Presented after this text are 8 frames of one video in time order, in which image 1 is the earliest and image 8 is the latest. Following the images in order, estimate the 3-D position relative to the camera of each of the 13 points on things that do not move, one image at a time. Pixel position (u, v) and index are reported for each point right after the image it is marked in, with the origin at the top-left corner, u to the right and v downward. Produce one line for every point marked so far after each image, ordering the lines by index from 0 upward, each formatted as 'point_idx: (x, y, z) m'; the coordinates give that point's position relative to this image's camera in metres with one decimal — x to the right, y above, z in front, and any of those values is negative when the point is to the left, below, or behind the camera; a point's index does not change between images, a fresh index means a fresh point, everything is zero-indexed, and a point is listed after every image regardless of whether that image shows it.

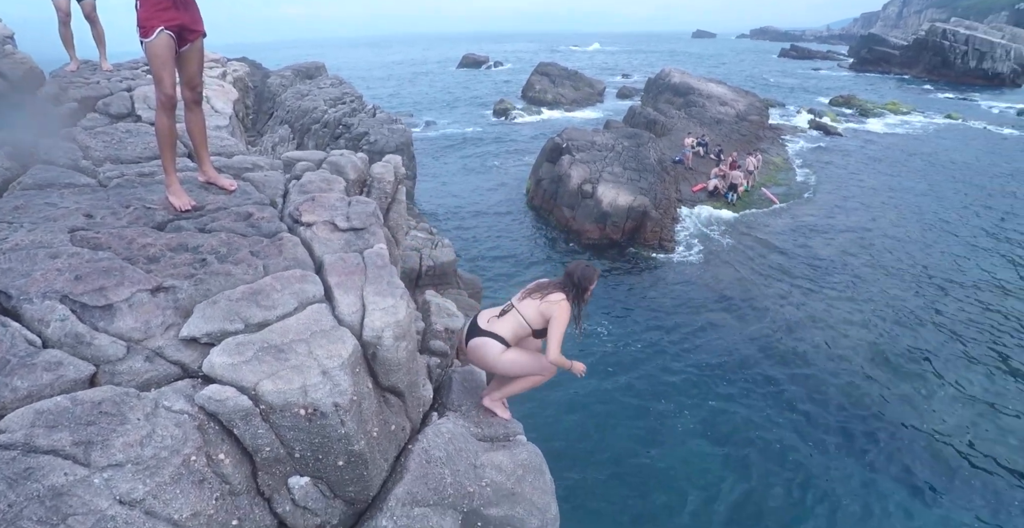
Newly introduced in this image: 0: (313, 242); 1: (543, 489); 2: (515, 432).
0: (-5.5, +0.6, +18.3) m
1: (+0.7, -5.7, +16.9) m
2: (0.0, -4.8, +18.6) m
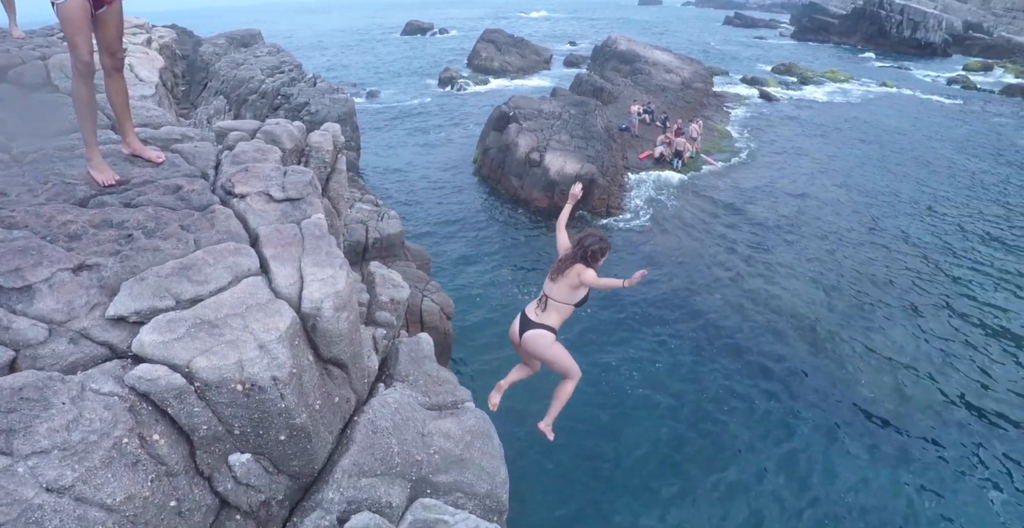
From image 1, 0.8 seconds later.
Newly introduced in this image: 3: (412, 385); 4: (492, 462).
0: (-7.1, +1.3, +17.7) m
1: (-0.6, -4.8, +17.0) m
2: (-1.4, -3.8, +18.6) m
3: (-2.8, -3.4, +18.5) m
4: (-0.6, -5.0, +16.8) m
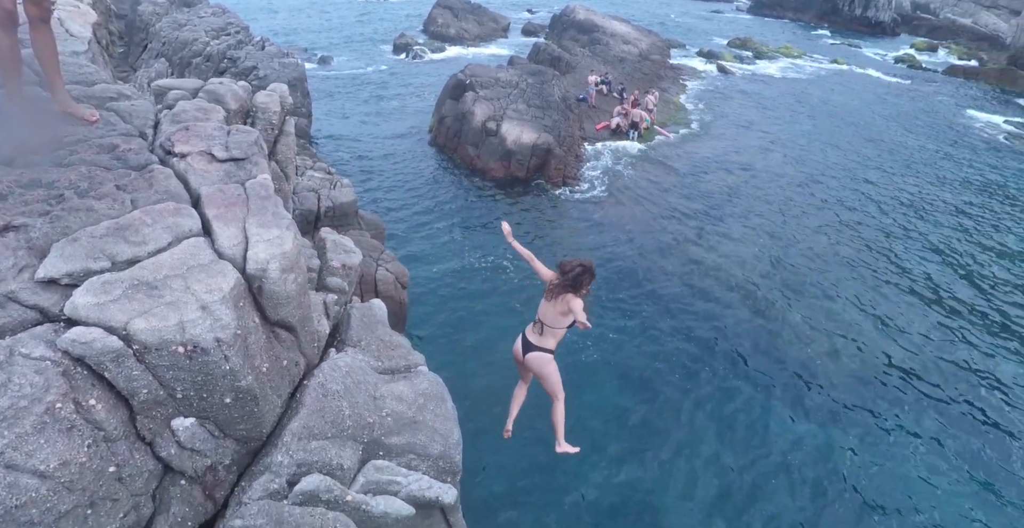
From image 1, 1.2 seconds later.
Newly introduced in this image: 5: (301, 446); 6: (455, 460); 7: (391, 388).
0: (-8.3, +2.3, +17.0) m
1: (-1.7, -3.8, +16.9) m
2: (-2.7, -2.8, +18.5) m
3: (-4.1, -2.4, +18.3) m
4: (-1.7, -4.0, +16.7) m
5: (-4.5, -3.9, +14.2) m
6: (-1.5, -4.8, +16.3) m
7: (-3.0, -3.1, +16.6) m
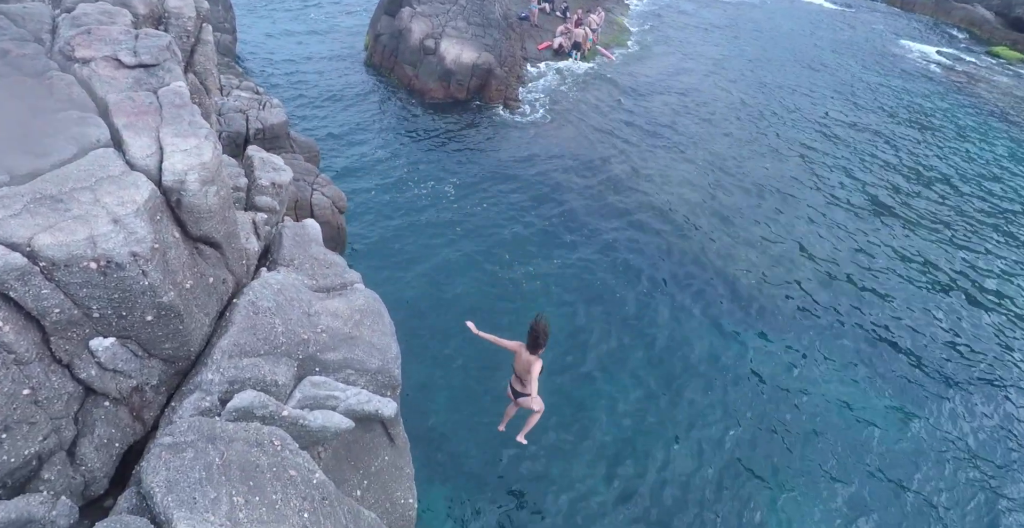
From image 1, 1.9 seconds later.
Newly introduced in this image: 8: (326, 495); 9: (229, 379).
0: (-9.9, +4.3, +15.6) m
1: (-3.3, -1.7, +16.6) m
2: (-4.4, -0.5, +18.0) m
3: (-5.7, -0.1, +17.7) m
4: (-3.2, -1.8, +16.5) m
5: (-5.8, -2.1, +13.8) m
6: (-2.9, -2.7, +16.2) m
7: (-4.6, -1.0, +16.2) m
8: (-3.4, -4.3, +12.2) m
9: (-5.8, -2.3, +13.5) m
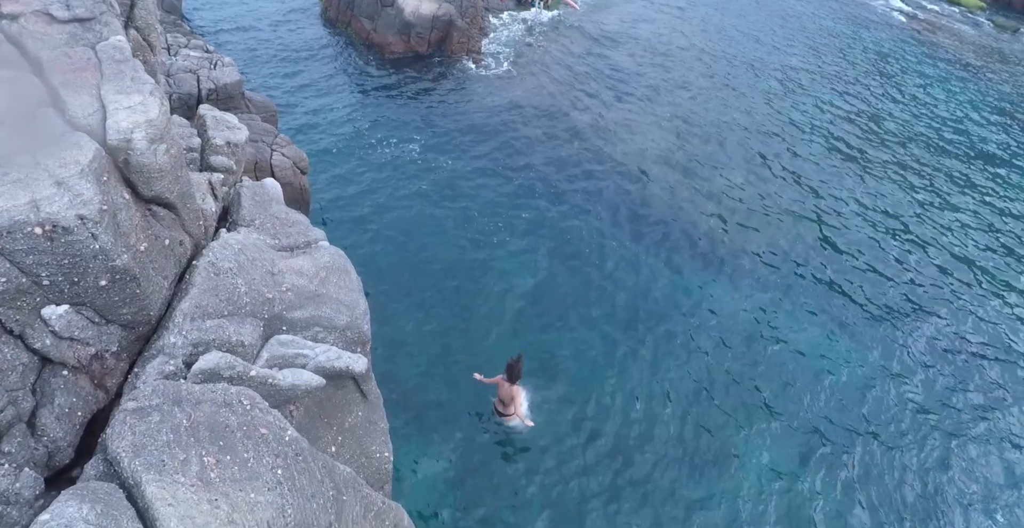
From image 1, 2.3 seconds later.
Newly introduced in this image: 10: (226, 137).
0: (-10.9, +5.0, +14.7) m
1: (-4.0, -0.6, +16.4) m
2: (-5.2, +0.6, +17.6) m
3: (-6.6, +0.9, +17.2) m
4: (-4.0, -0.8, +16.2) m
5: (-6.4, -1.2, +13.4) m
6: (-3.6, -1.6, +16.0) m
7: (-5.3, 0.0, +15.8) m
8: (-3.9, -3.4, +12.1) m
9: (-6.4, -1.5, +13.2) m
10: (-8.4, +3.7, +19.4) m
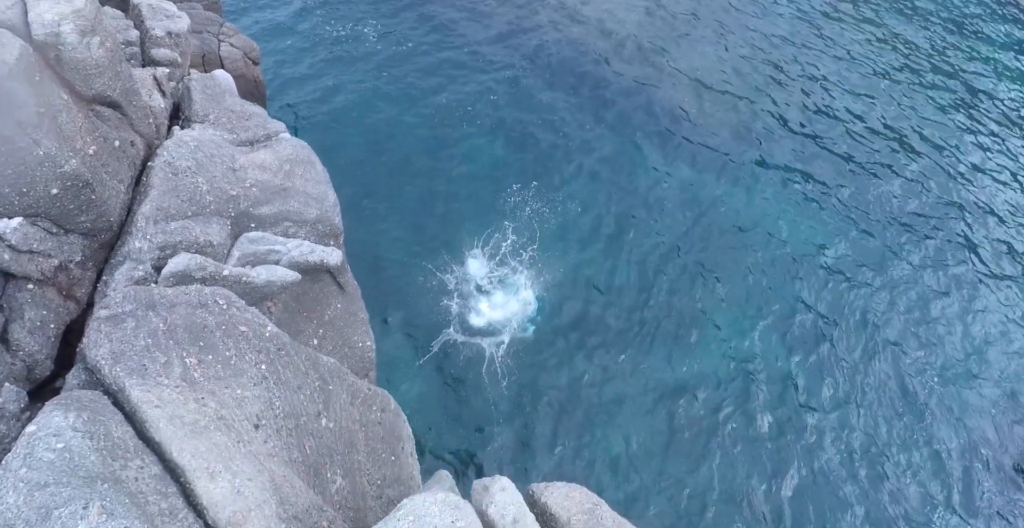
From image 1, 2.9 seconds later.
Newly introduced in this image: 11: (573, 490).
0: (-11.8, +6.8, +13.1) m
1: (-4.7, +2.0, +15.9) m
2: (-6.0, +3.4, +16.9) m
3: (-7.4, +3.5, +16.4) m
4: (-4.6, +1.8, +15.8) m
5: (-7.0, +0.7, +13.1) m
6: (-4.2, +1.0, +15.8) m
7: (-6.0, +2.4, +15.2) m
8: (-4.3, -1.5, +12.2) m
9: (-6.9, +0.4, +12.9) m
10: (-9.4, +6.5, +18.0) m
11: (+1.0, -3.7, +10.9) m
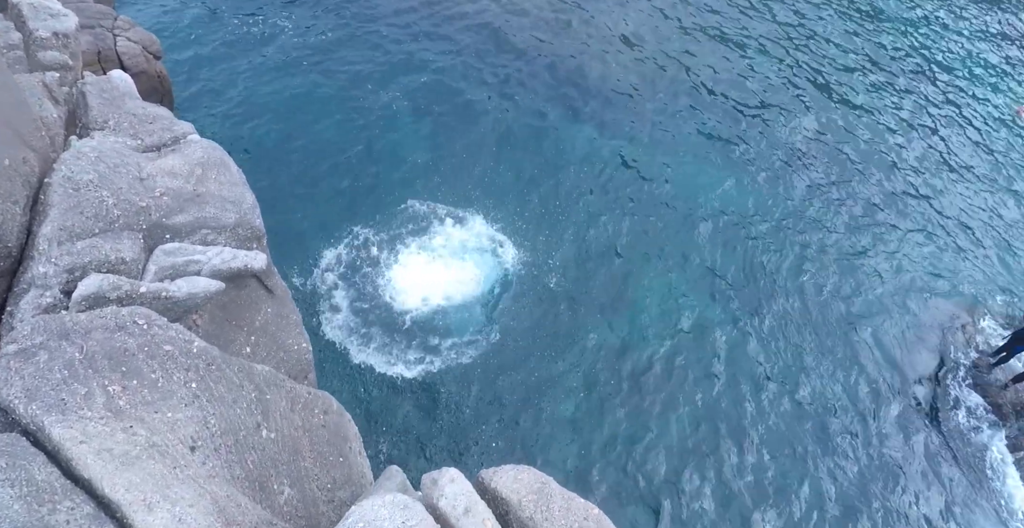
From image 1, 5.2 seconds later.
0: (-13.7, +5.9, +11.6) m
1: (-6.5, +1.9, +15.3) m
2: (-8.0, +3.2, +16.1) m
3: (-9.3, +3.1, +15.4) m
4: (-6.4, +1.7, +15.2) m
5: (-8.3, +0.3, +12.3) m
6: (-5.9, +0.9, +15.2) m
7: (-7.7, +2.2, +14.4) m
8: (-5.4, -1.7, +11.8) m
9: (-8.2, -0.1, +12.2) m
10: (-11.7, +6.0, +16.7) m
11: (+0.2, -3.5, +11.1) m
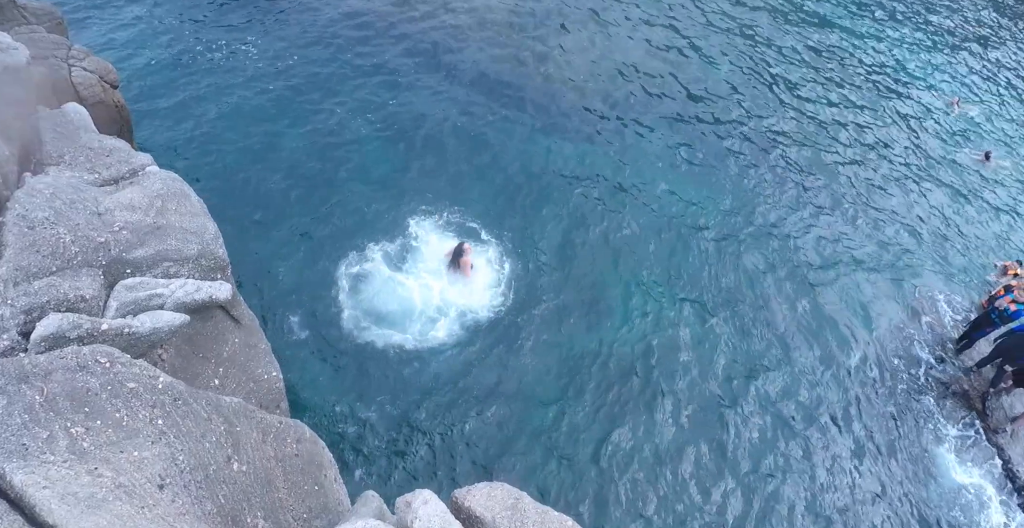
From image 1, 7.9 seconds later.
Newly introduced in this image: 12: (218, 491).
0: (-14.6, +4.9, +11.3) m
1: (-7.3, +1.2, +15.1) m
2: (-8.9, +2.4, +15.9) m
3: (-10.2, +2.3, +15.2) m
4: (-7.2, +1.0, +15.0) m
5: (-9.0, -0.5, +12.1) m
6: (-6.7, +0.3, +15.1) m
7: (-8.5, +1.4, +14.2) m
8: (-5.9, -2.3, +11.6) m
9: (-8.8, -0.8, +11.9) m
10: (-12.8, +5.0, +16.5) m
11: (-0.3, -3.8, +11.1) m
12: (-5.0, -3.9, +11.3) m
